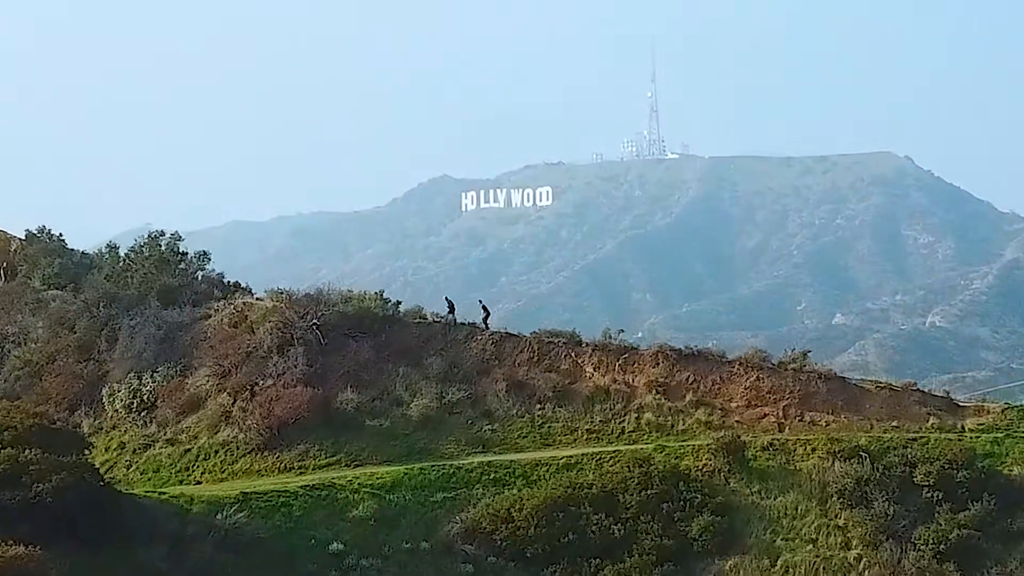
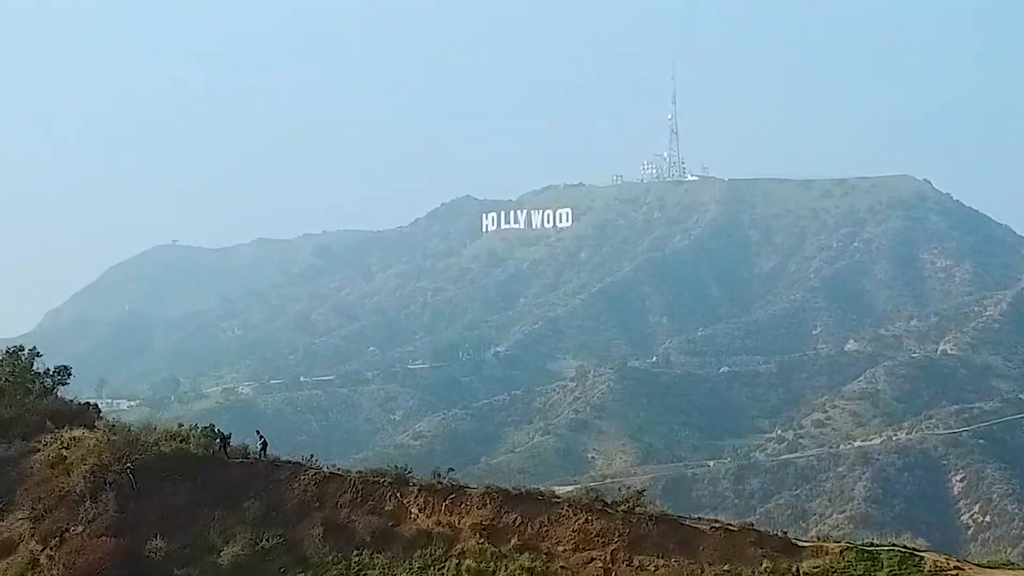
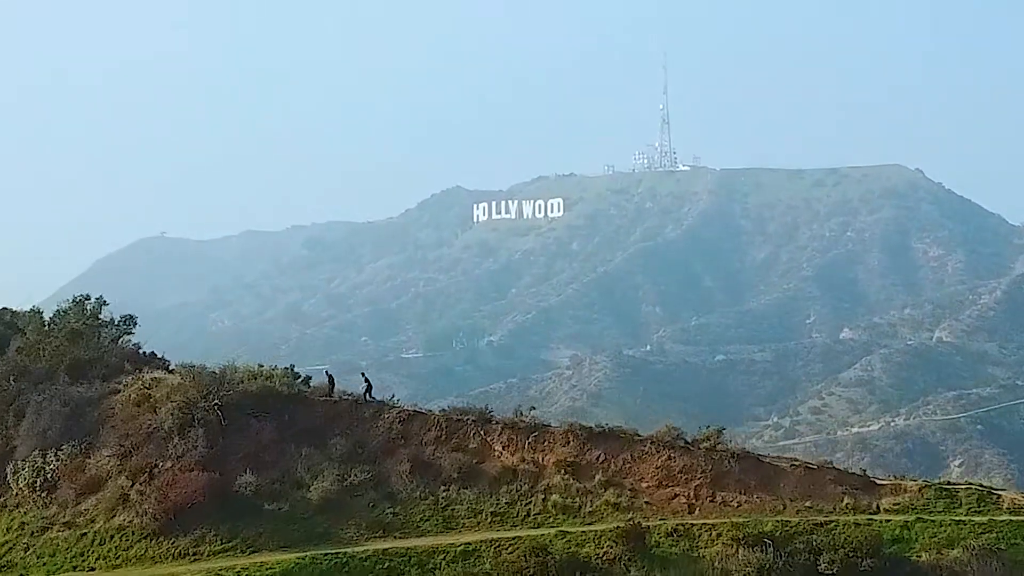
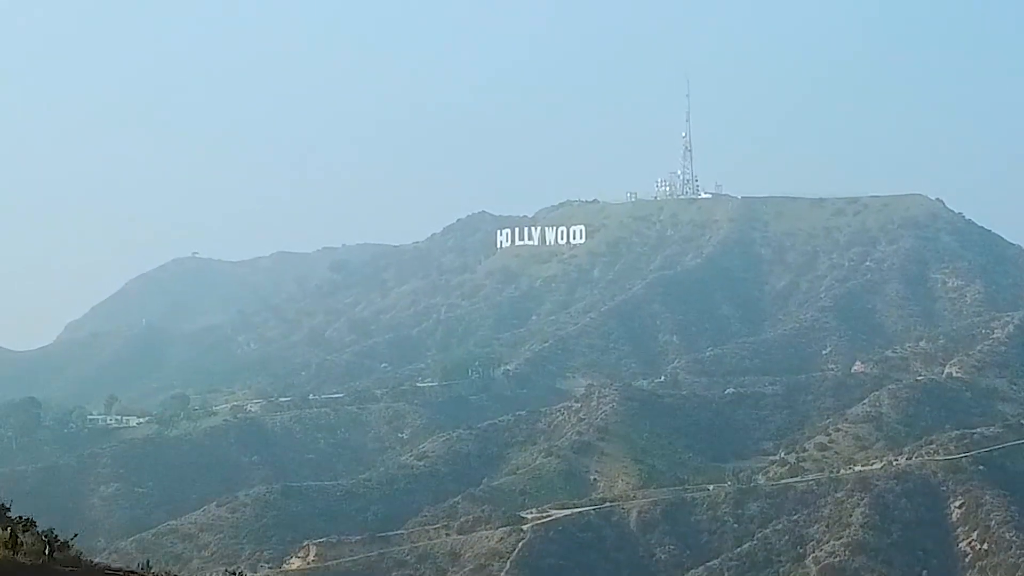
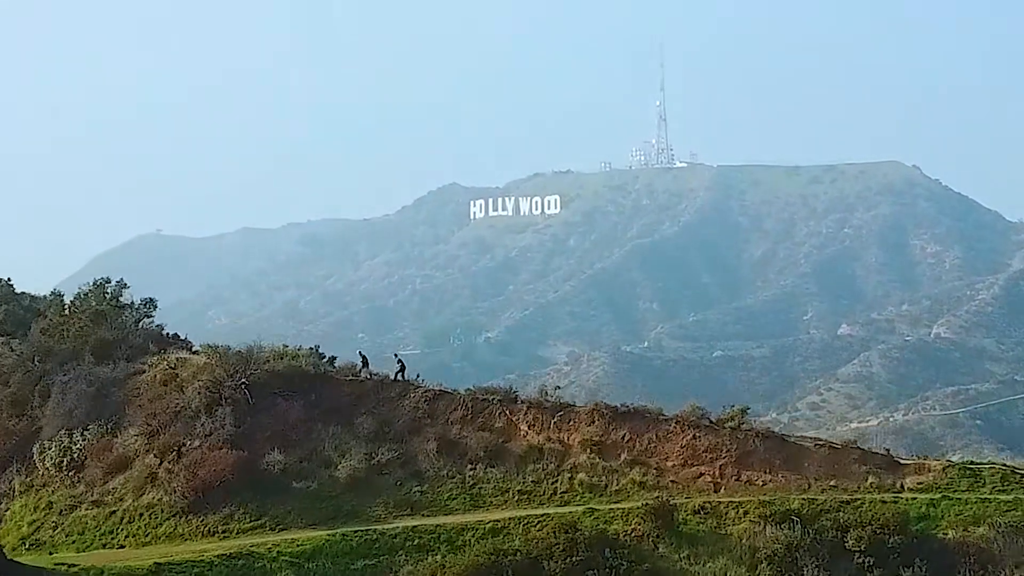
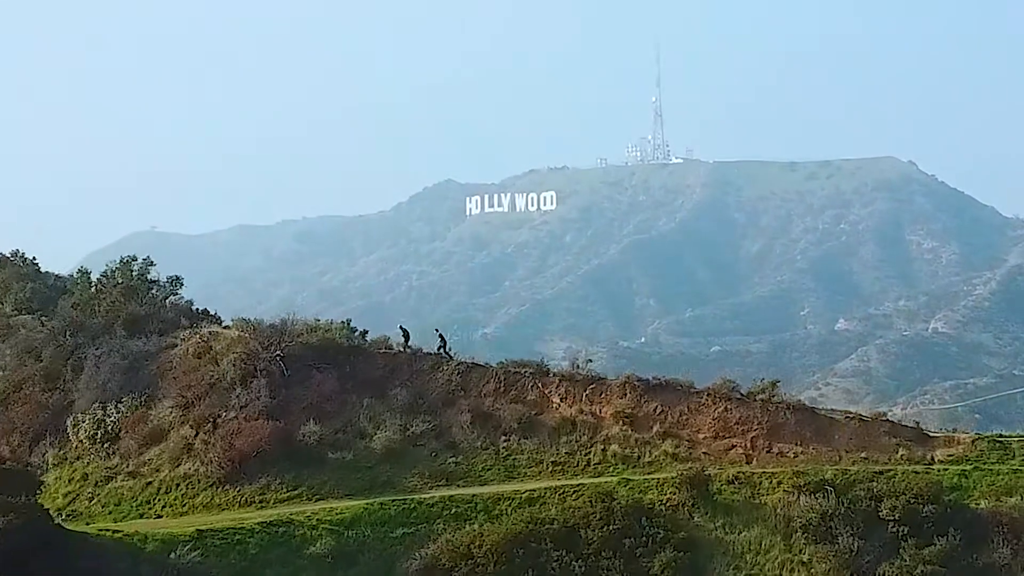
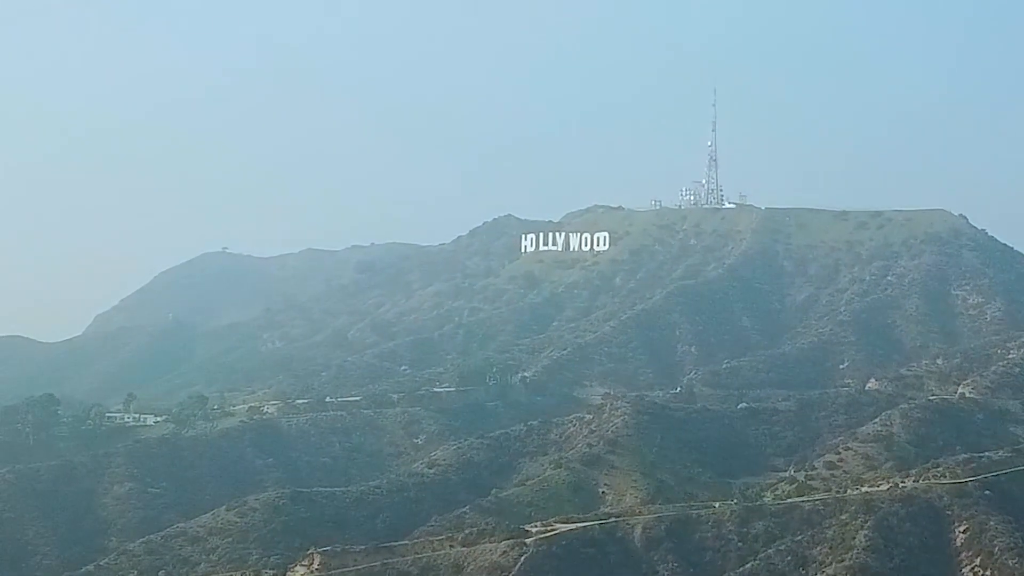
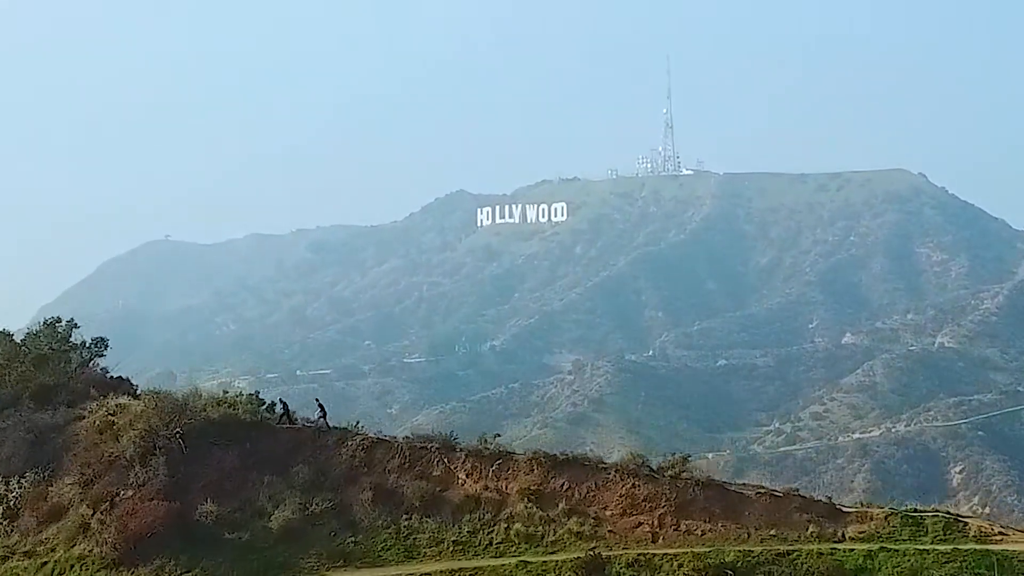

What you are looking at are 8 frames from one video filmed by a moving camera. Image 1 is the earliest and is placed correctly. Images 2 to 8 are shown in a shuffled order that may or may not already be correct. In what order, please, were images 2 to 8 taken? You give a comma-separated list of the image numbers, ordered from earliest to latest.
6, 5, 3, 8, 2, 4, 7
